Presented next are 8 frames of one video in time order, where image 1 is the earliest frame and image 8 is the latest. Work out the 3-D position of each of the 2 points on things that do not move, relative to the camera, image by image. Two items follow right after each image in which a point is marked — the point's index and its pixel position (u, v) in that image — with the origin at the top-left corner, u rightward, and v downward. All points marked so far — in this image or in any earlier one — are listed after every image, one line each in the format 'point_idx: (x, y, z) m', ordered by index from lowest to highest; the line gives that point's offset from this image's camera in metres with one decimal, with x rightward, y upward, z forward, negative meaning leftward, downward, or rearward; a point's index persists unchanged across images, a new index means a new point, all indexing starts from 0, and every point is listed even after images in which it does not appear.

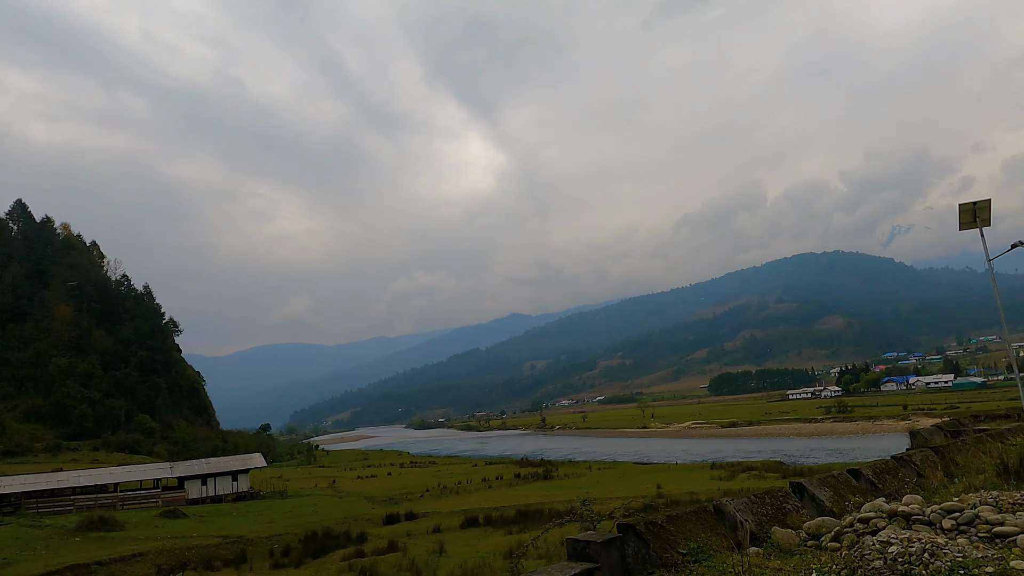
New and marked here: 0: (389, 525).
0: (-3.7, -7.2, +20.1) m
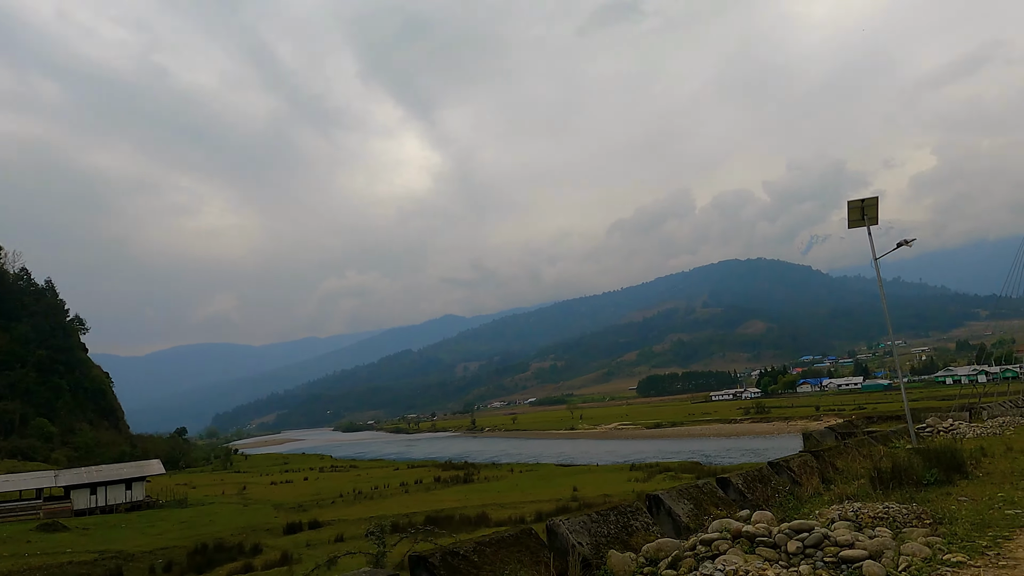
0: (-6.4, -7.0, +19.0) m
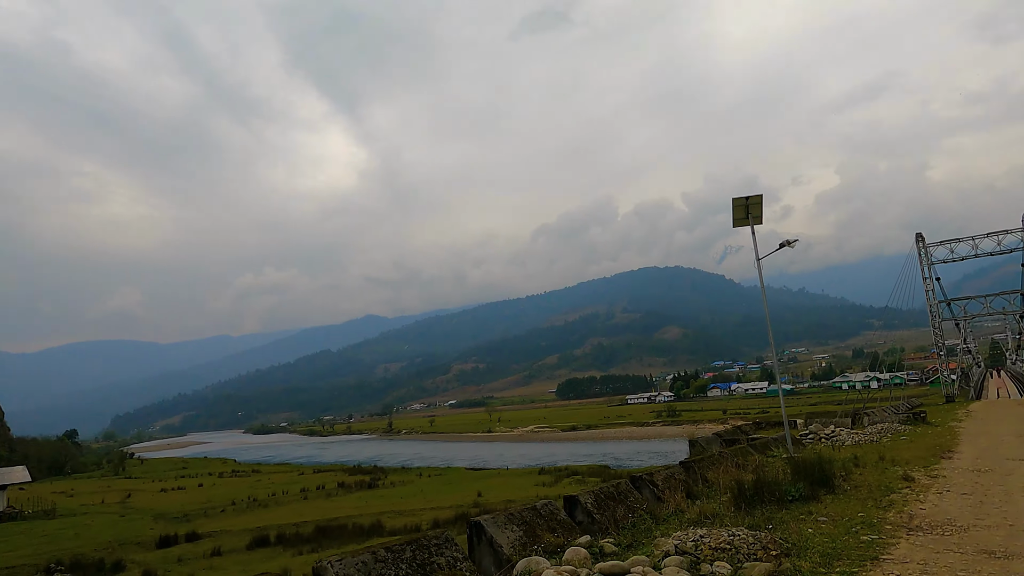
0: (-9.2, -6.8, +17.4) m
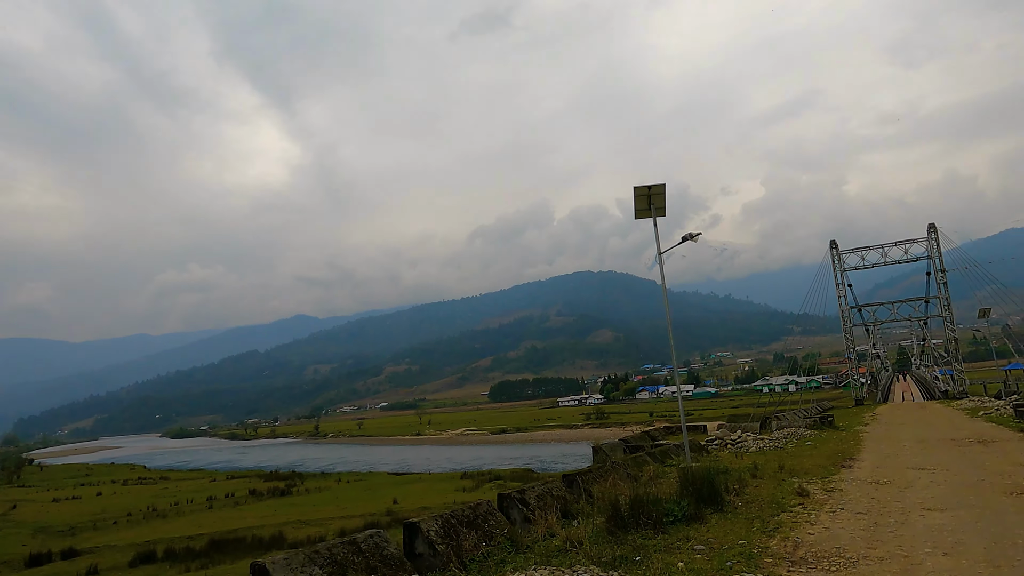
0: (-11.4, -6.6, +15.7) m
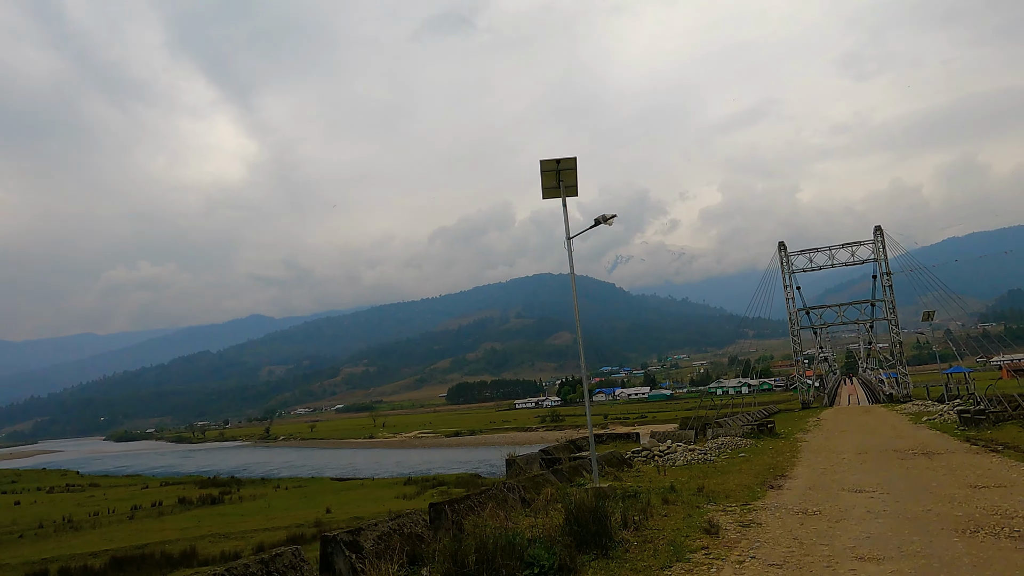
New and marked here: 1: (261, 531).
0: (-13.0, -6.4, +14.0) m
1: (-7.1, -6.9, +18.8) m
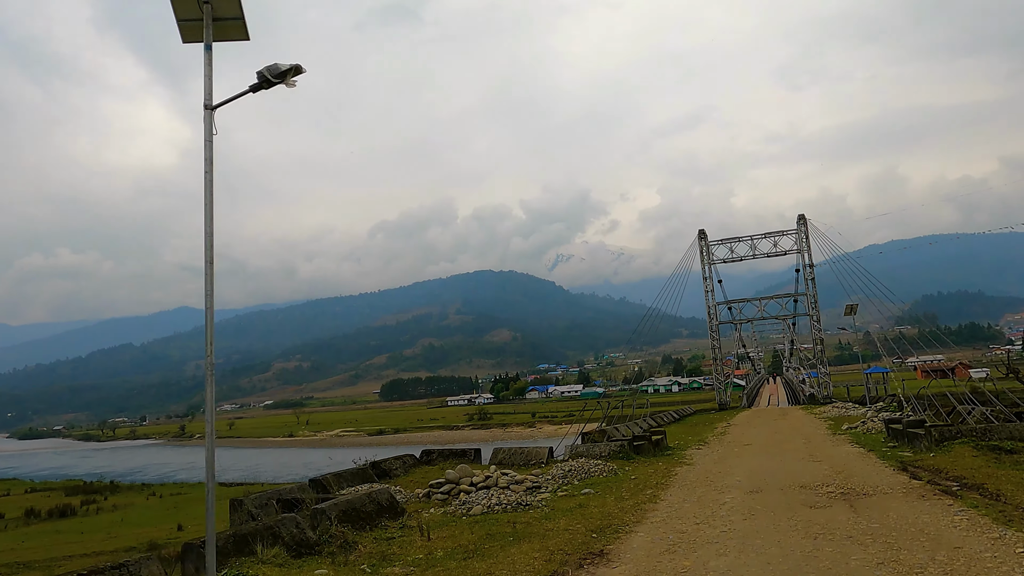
0: (-15.6, -5.8, +10.2) m
1: (-10.2, -6.3, +15.5) m
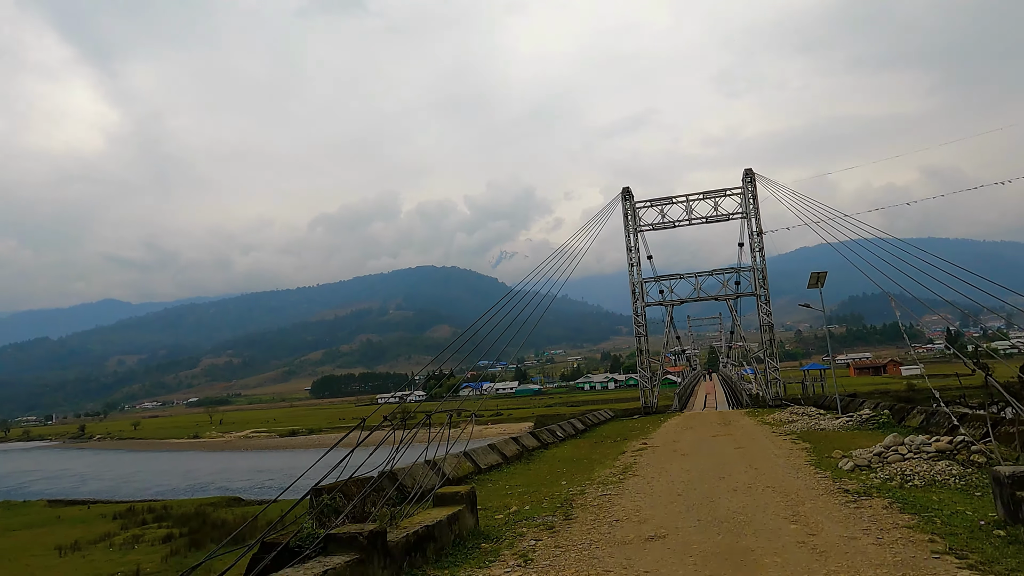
0: (-17.9, -4.8, +3.8) m
1: (-13.0, -5.4, +9.6) m
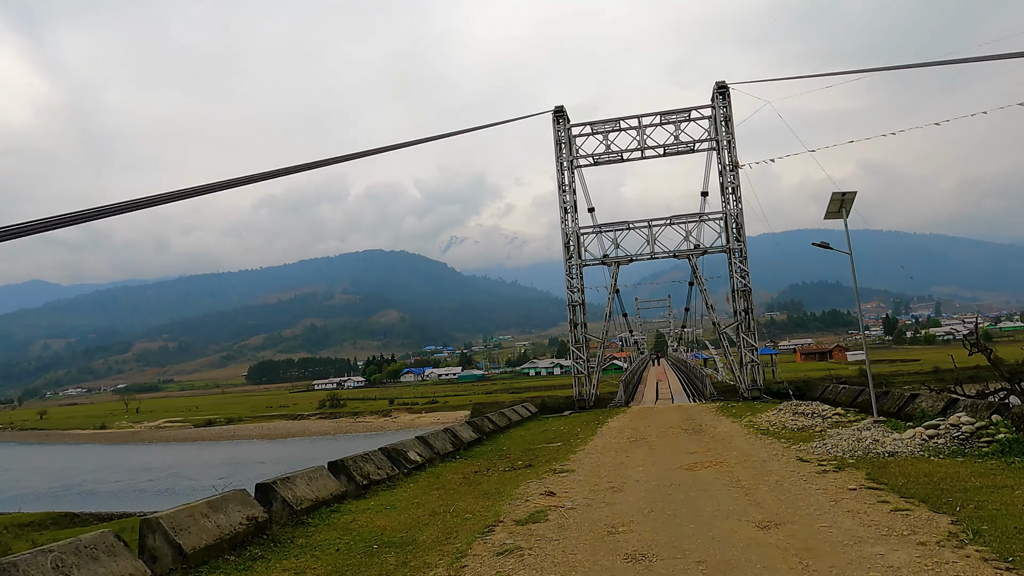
0: (-19.0, -4.0, -2.1) m
1: (-14.5, -4.5, +4.0) m
